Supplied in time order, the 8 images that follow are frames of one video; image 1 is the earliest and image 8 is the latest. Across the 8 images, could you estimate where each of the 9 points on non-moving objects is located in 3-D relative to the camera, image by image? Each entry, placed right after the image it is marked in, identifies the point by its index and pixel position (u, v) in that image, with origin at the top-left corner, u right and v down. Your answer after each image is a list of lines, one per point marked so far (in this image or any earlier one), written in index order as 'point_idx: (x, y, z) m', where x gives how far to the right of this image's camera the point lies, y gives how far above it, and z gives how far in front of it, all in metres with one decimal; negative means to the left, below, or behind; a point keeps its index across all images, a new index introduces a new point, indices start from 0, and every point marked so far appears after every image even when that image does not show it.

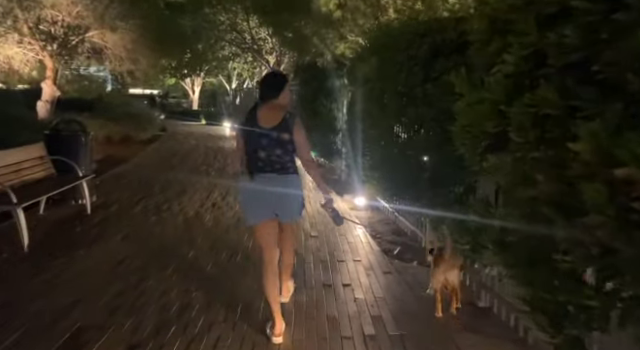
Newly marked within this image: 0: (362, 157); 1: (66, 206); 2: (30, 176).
0: (+0.7, +0.3, +7.8) m
1: (-3.8, -0.5, +6.6) m
2: (-3.9, 0.0, +6.0) m
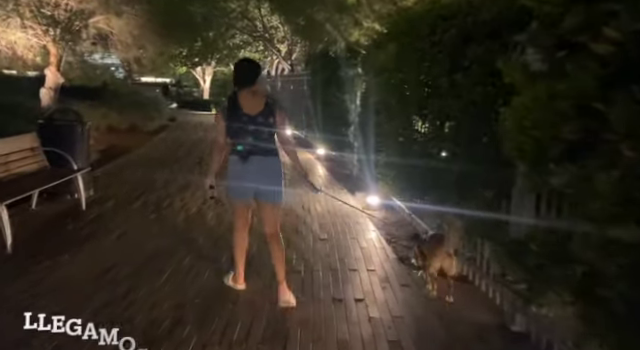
0: (+0.9, +0.3, +7.2) m
1: (-3.6, -0.4, +6.2) m
2: (-3.7, +0.1, +5.6) m
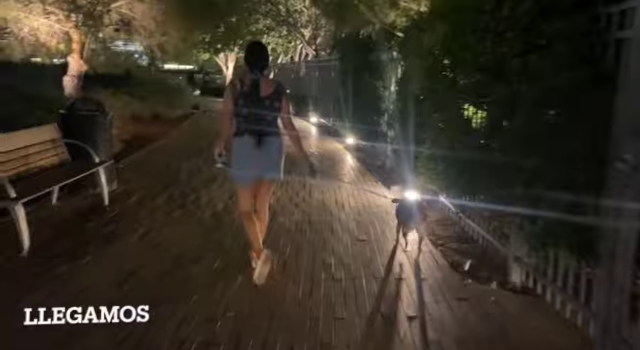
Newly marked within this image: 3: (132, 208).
0: (+1.4, +0.4, +6.7) m
1: (-3.1, -0.3, +5.9) m
2: (-3.3, +0.1, +5.3) m
3: (-2.4, -0.4, +5.7) m
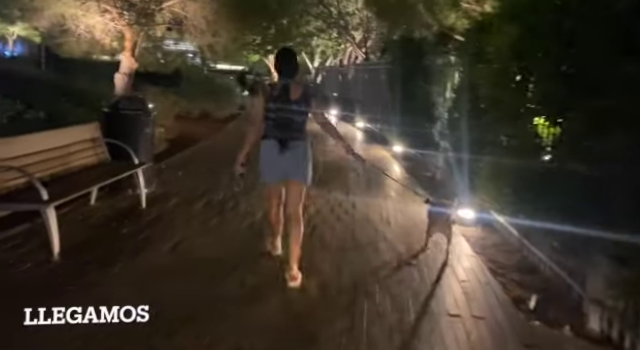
0: (+2.1, +0.2, +6.1) m
1: (-2.6, -0.3, +5.8) m
2: (-2.8, +0.2, +5.1) m
3: (-1.9, -0.5, +5.5) m
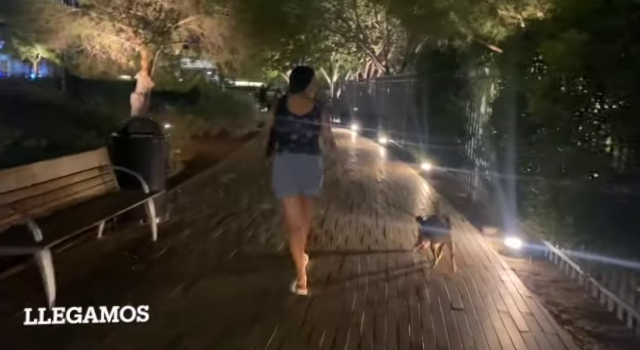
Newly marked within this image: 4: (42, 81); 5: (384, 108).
0: (+2.4, -0.1, +5.4) m
1: (-2.2, -0.6, +5.3) m
2: (-2.5, -0.2, +4.7) m
3: (-1.5, -0.8, +5.0) m
4: (-10.0, +3.3, +16.1) m
5: (+2.6, +2.8, +18.7) m
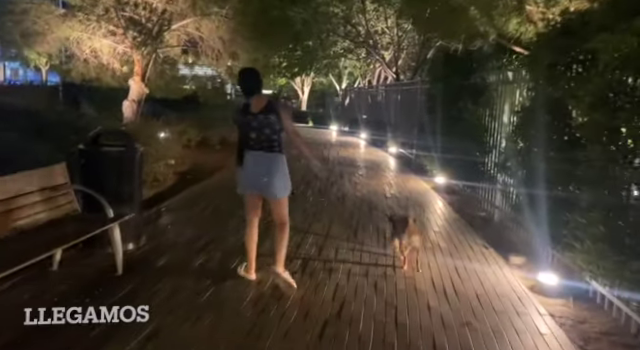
0: (+2.4, -0.3, +4.6) m
1: (-2.3, -0.8, +4.5) m
2: (-2.5, -0.4, +3.9) m
3: (-1.6, -1.0, +4.2) m
4: (-9.8, +3.0, +15.6) m
5: (+2.9, +2.4, +17.9) m
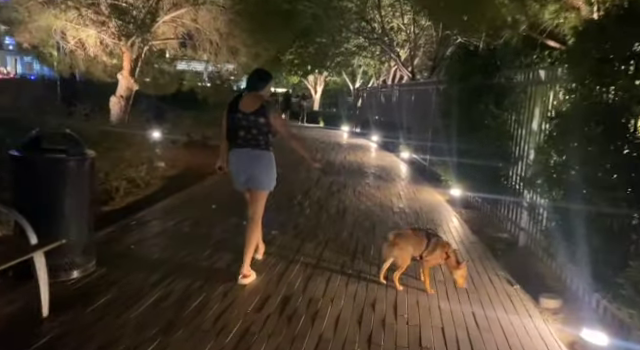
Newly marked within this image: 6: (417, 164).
0: (+2.2, -0.5, +3.5) m
1: (-2.4, -0.9, +3.7) m
2: (-2.7, -0.5, +3.0) m
3: (-1.7, -1.1, +3.3) m
4: (-9.5, +3.1, +14.9) m
5: (+3.3, +2.2, +16.8) m
6: (+2.9, +0.3, +13.5) m
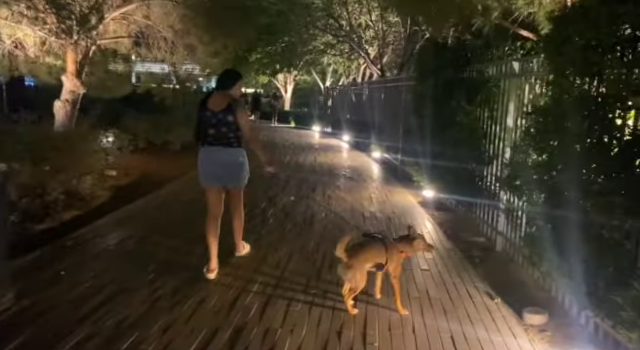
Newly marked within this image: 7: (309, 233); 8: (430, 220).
0: (+1.9, -0.5, +3.1) m
1: (-2.7, -1.1, +3.0) m
2: (-3.0, -0.6, +2.4) m
3: (-2.0, -1.2, +2.7) m
4: (-10.5, +2.7, +13.9) m
5: (+2.1, +2.2, +16.4) m
6: (+2.0, +0.4, +13.1) m
7: (-0.1, -0.8, +6.0) m
8: (+1.7, -0.7, +6.9) m
